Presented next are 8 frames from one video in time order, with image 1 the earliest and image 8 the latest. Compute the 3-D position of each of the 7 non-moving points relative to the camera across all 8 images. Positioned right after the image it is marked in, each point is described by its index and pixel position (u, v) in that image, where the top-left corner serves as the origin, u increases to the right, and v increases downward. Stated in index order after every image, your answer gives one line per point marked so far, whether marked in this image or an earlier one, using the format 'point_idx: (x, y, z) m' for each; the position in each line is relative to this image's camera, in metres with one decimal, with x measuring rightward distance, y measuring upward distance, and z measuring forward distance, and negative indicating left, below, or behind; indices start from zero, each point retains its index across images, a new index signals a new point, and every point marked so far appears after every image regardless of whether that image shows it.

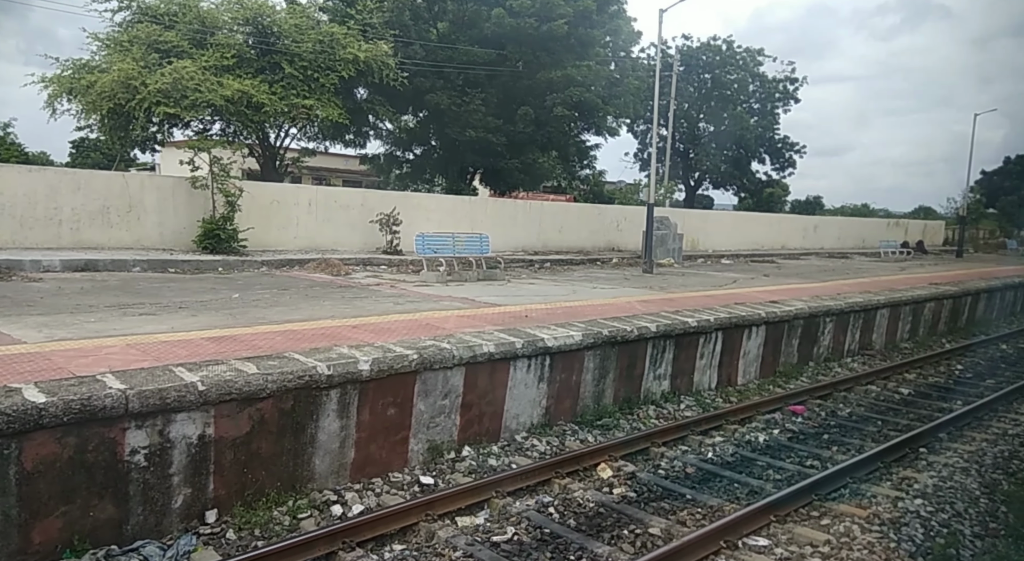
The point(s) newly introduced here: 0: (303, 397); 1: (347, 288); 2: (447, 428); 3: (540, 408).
0: (-1.3, -0.7, +4.8) m
1: (-2.2, -0.1, +9.7) m
2: (-0.5, -1.2, +5.9) m
3: (+0.3, -1.2, +6.8) m
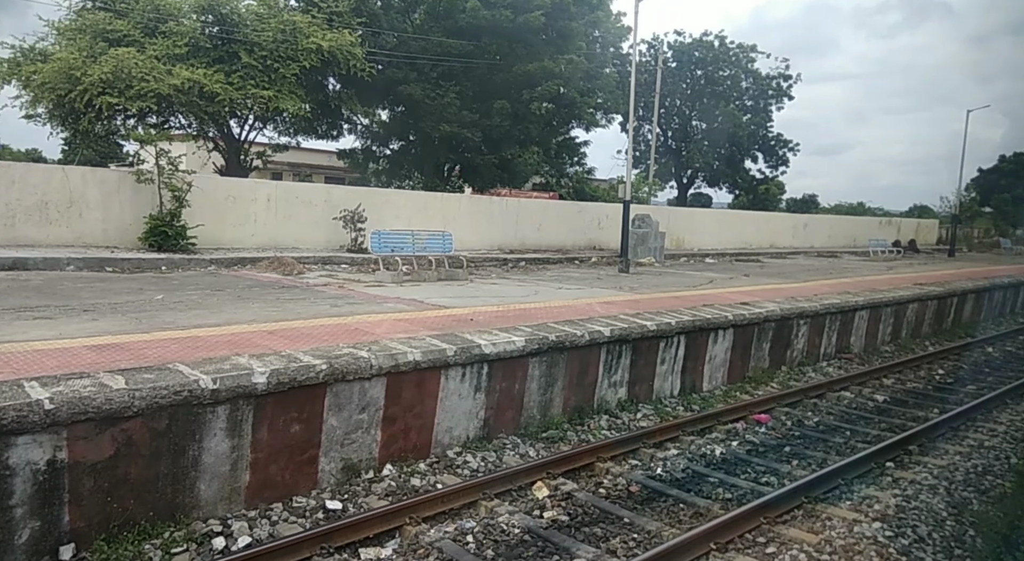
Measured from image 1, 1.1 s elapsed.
0: (-1.9, -0.8, +4.3) m
1: (-2.7, -0.1, +9.2) m
2: (-1.0, -1.2, +5.4) m
3: (-0.3, -1.2, +6.3) m
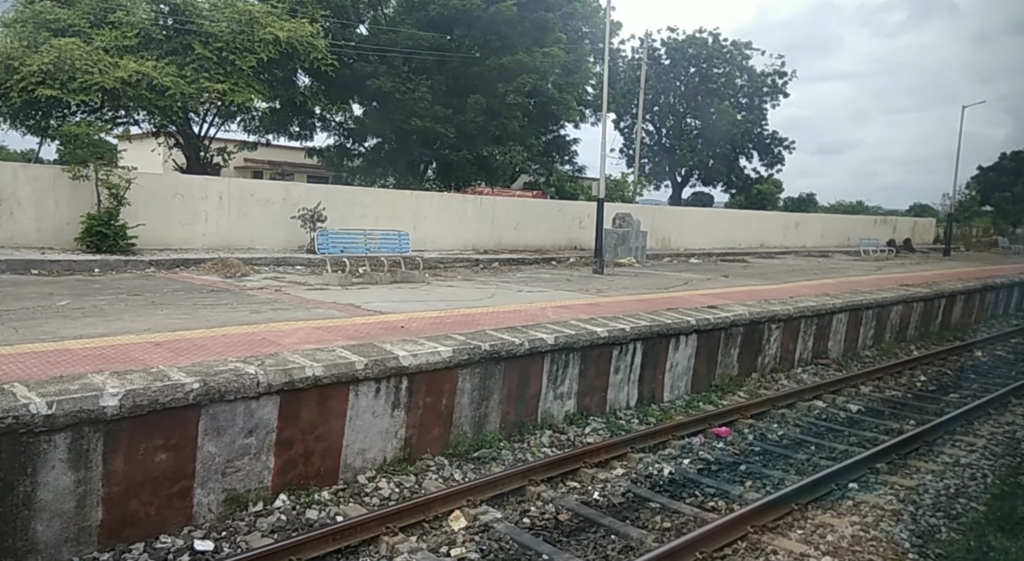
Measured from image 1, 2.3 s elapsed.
0: (-2.5, -0.8, +3.7) m
1: (-3.3, -0.1, +8.6) m
2: (-1.6, -1.2, +4.8) m
3: (-0.9, -1.2, +5.7) m
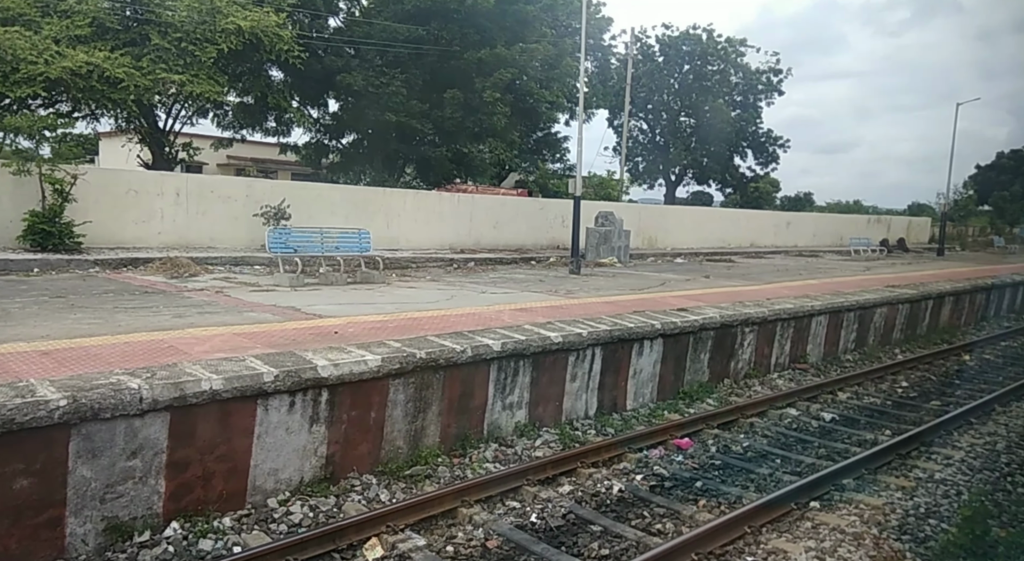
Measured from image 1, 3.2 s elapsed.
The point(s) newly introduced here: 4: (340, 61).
0: (-2.9, -0.8, +3.2) m
1: (-3.8, -0.1, +8.1) m
2: (-2.1, -1.2, +4.3) m
3: (-1.4, -1.2, +5.2) m
4: (-4.7, +5.9, +20.1) m
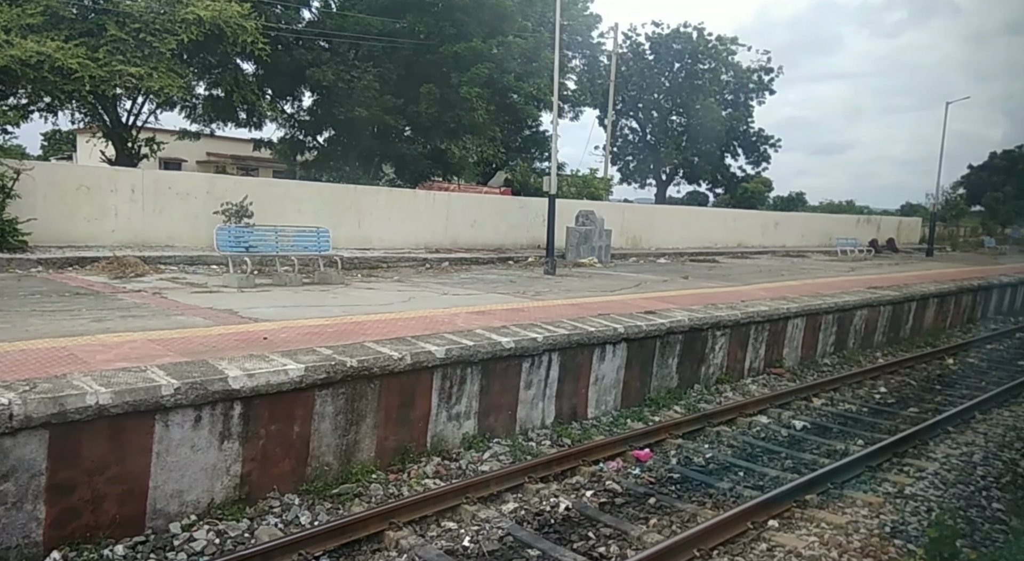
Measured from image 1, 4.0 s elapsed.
0: (-3.4, -0.8, +2.8) m
1: (-4.3, -0.1, +7.7) m
2: (-2.6, -1.3, +3.9) m
3: (-1.8, -1.3, +4.8) m
4: (-5.2, +5.9, +19.6) m
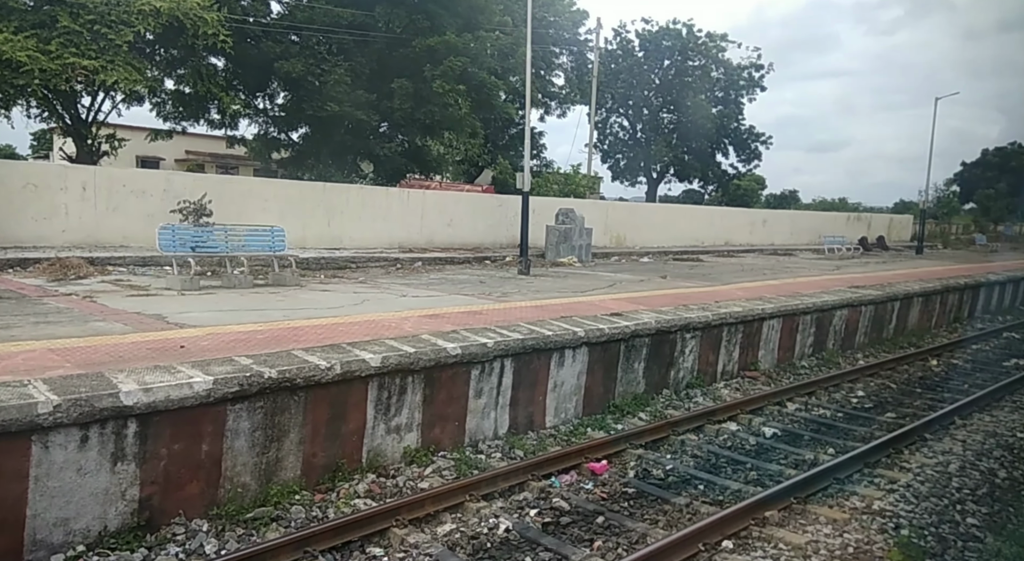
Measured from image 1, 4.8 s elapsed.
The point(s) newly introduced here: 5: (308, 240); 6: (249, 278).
0: (-3.8, -0.9, +2.3) m
1: (-4.7, -0.2, +7.2) m
2: (-3.0, -1.3, +3.4) m
3: (-2.2, -1.3, +4.3) m
4: (-5.8, +5.9, +19.2) m
5: (-4.1, +0.8, +15.2) m
6: (-3.3, 0.0, +9.5) m
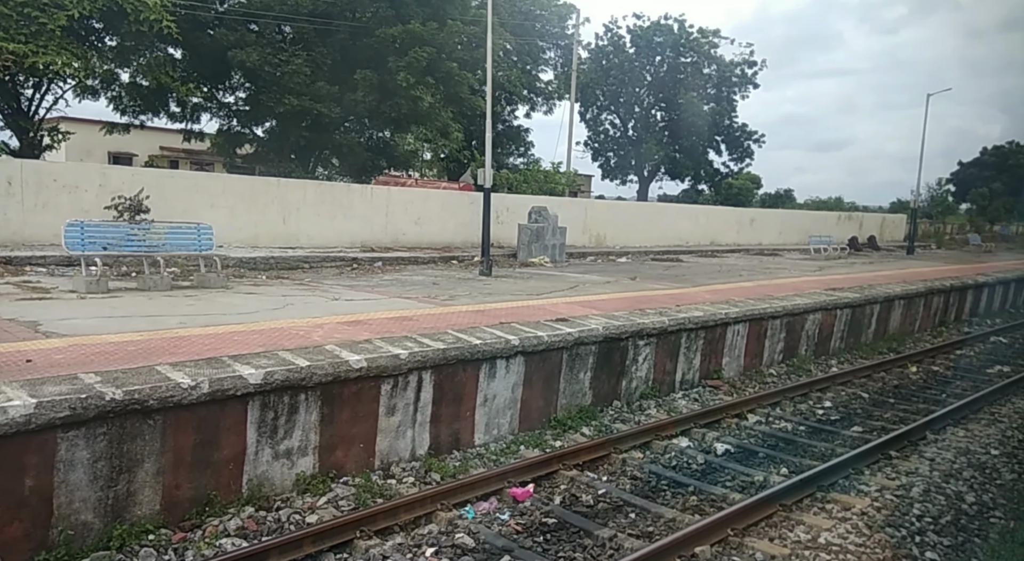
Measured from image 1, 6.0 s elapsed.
0: (-4.4, -0.9, +1.6) m
1: (-5.4, -0.2, +6.5) m
2: (-3.6, -1.3, +2.8) m
3: (-2.9, -1.3, +3.7) m
4: (-6.5, +5.9, +18.5) m
5: (-4.8, +0.8, +14.5) m
6: (-4.0, 0.0, +8.8) m
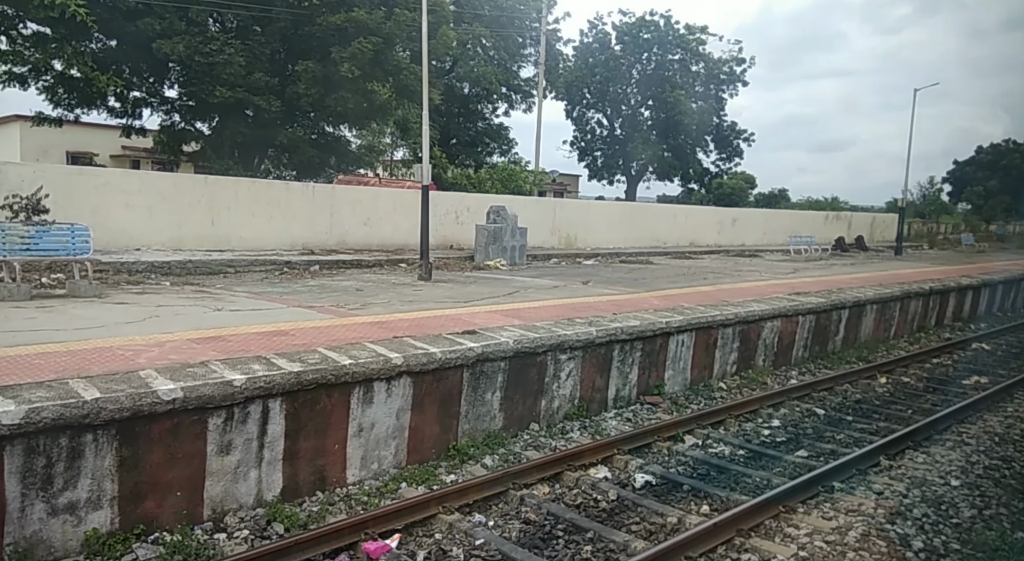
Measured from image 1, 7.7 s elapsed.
0: (-5.3, -1.0, +0.6) m
1: (-6.4, -0.3, +5.5) m
2: (-4.6, -1.4, +1.8) m
3: (-3.8, -1.4, +2.7) m
4: (-7.6, +5.8, +17.5) m
5: (-5.8, +0.7, +13.5) m
6: (-5.0, -0.1, +7.8) m
